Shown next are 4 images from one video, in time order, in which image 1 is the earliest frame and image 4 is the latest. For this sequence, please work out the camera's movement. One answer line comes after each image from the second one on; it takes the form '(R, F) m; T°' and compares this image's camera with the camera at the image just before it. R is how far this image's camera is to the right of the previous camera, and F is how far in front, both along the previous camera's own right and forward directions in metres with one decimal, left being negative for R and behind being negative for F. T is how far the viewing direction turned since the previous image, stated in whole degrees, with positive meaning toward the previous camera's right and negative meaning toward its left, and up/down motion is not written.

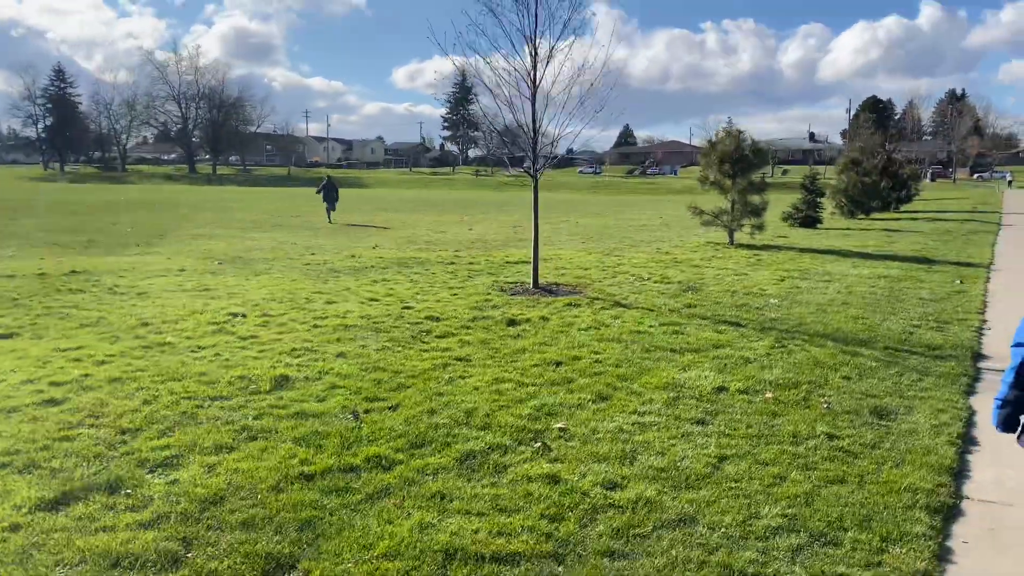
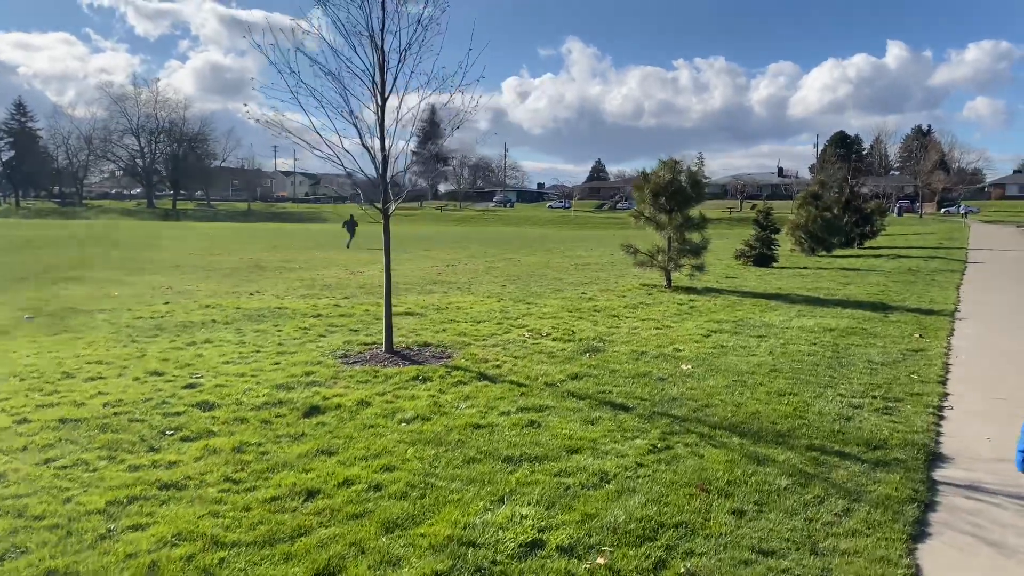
(+1.3, +2.1) m; +2°
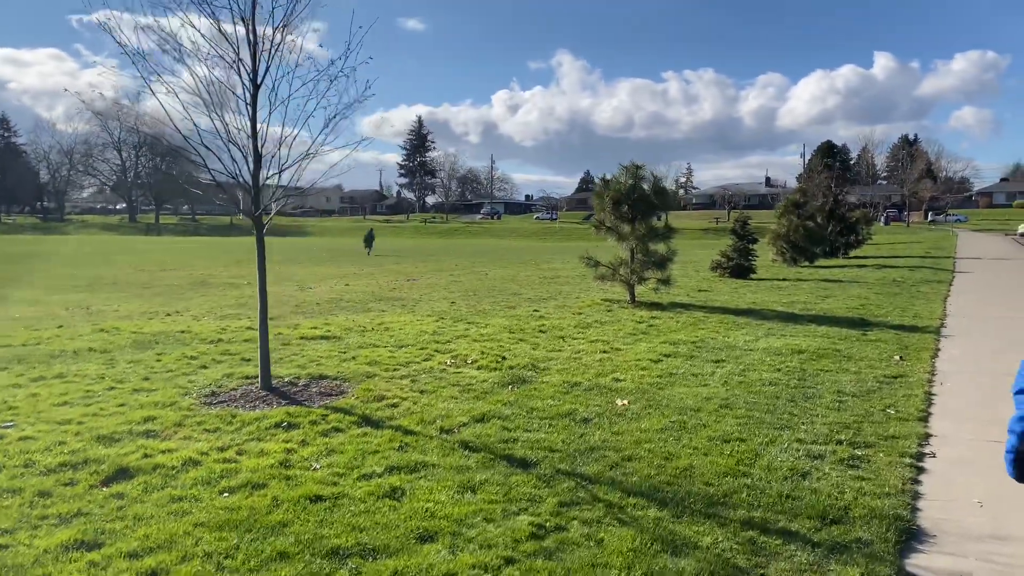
(+0.8, +1.3) m; +1°
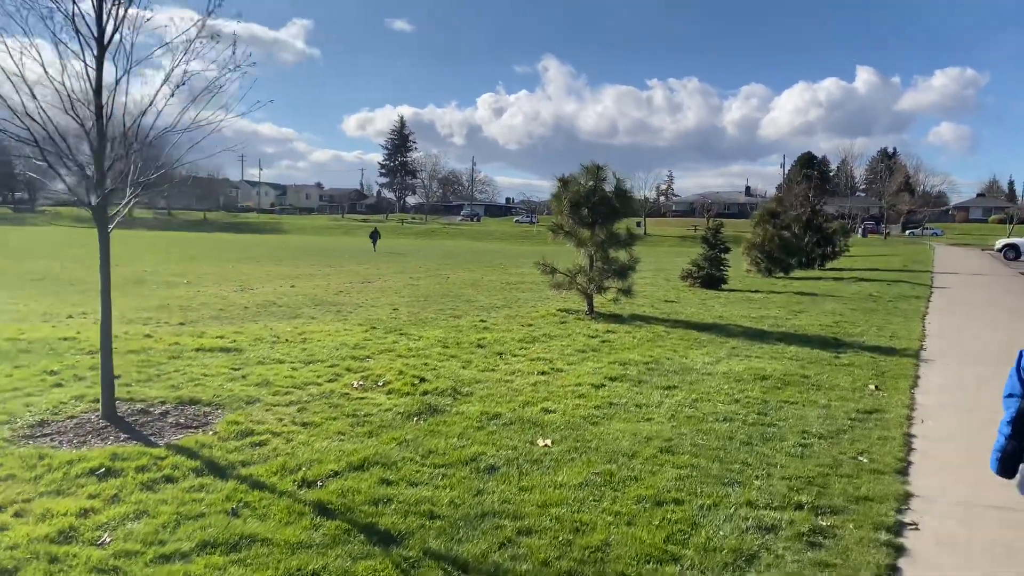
(+0.6, +1.2) m; +1°
